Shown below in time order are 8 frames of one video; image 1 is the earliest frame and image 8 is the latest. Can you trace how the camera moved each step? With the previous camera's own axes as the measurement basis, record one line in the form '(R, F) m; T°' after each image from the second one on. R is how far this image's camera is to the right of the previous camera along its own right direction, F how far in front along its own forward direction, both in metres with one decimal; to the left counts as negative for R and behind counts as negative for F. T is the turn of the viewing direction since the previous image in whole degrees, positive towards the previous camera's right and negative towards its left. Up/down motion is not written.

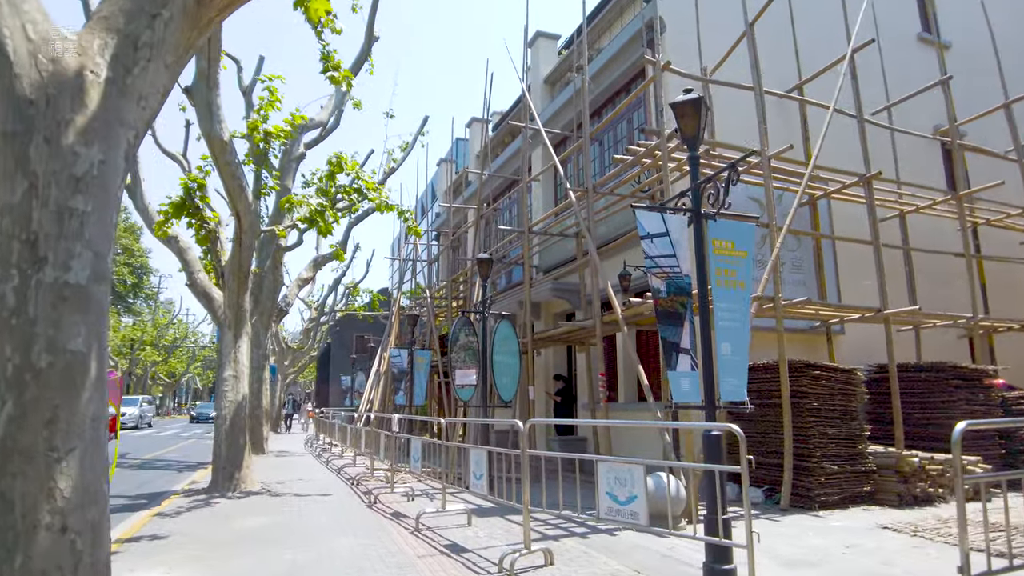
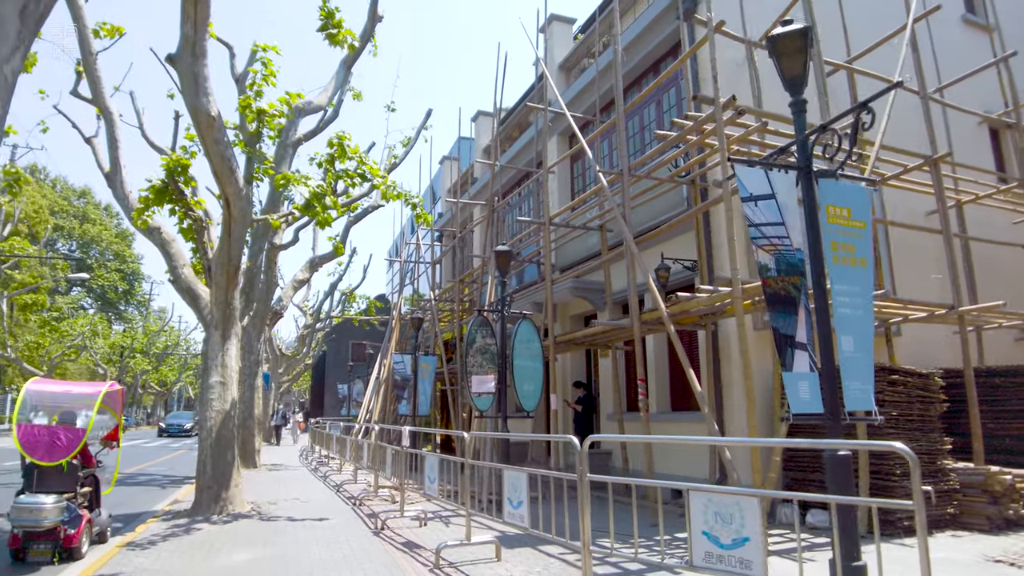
(-0.4, +1.2) m; 0°
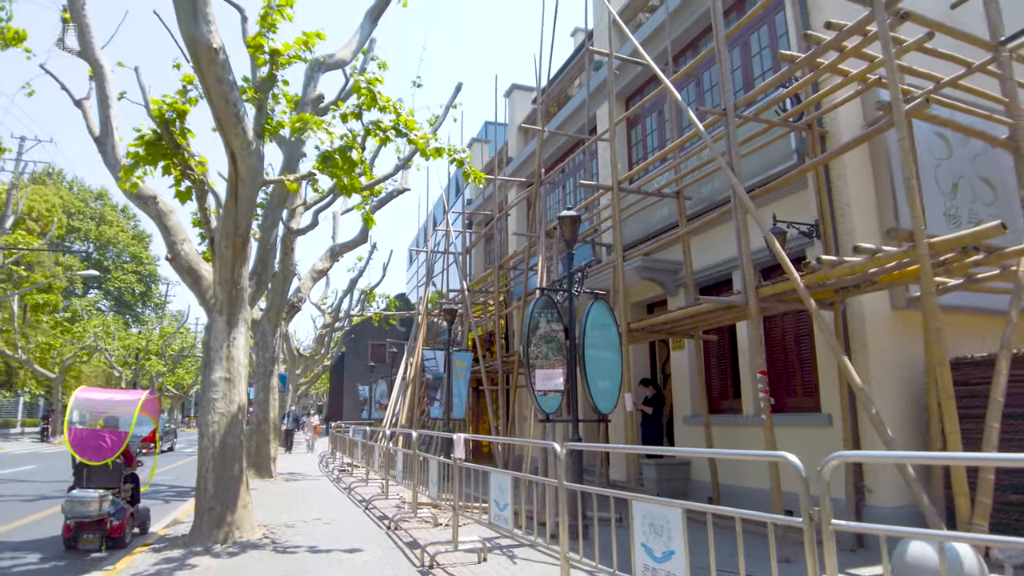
(-0.6, +1.9) m; -1°
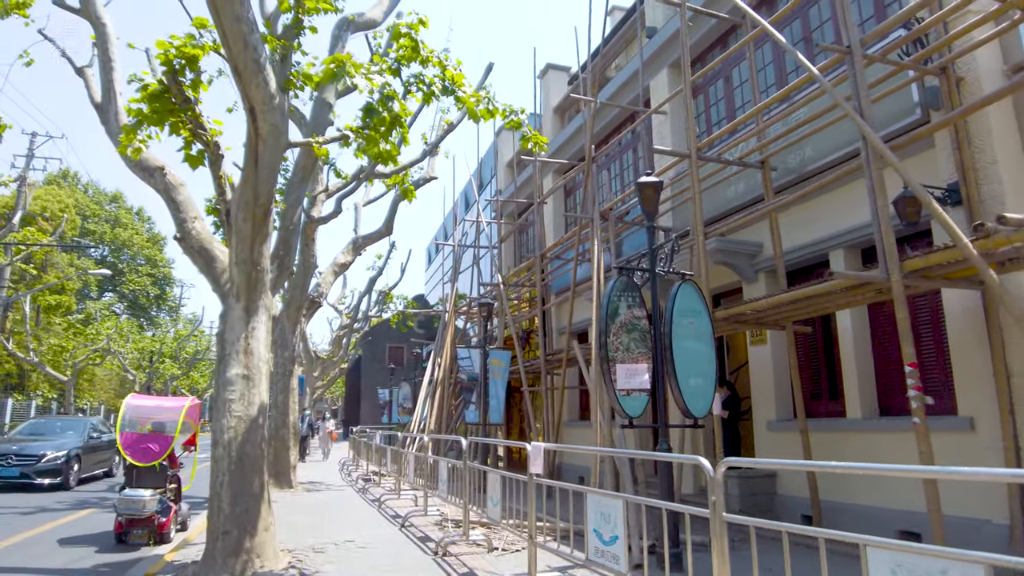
(-0.6, +1.3) m; -1°
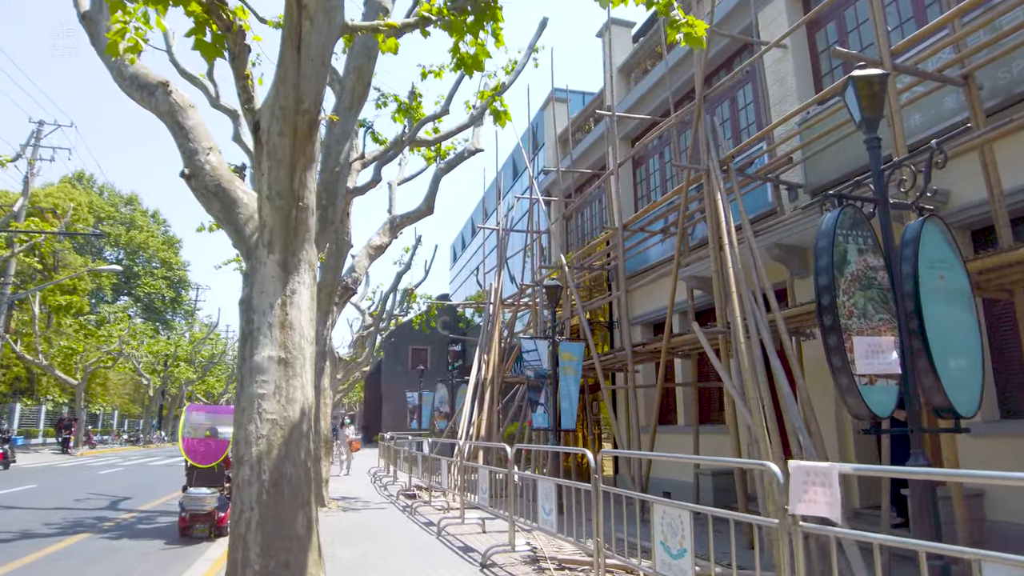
(-1.0, +2.1) m; -1°
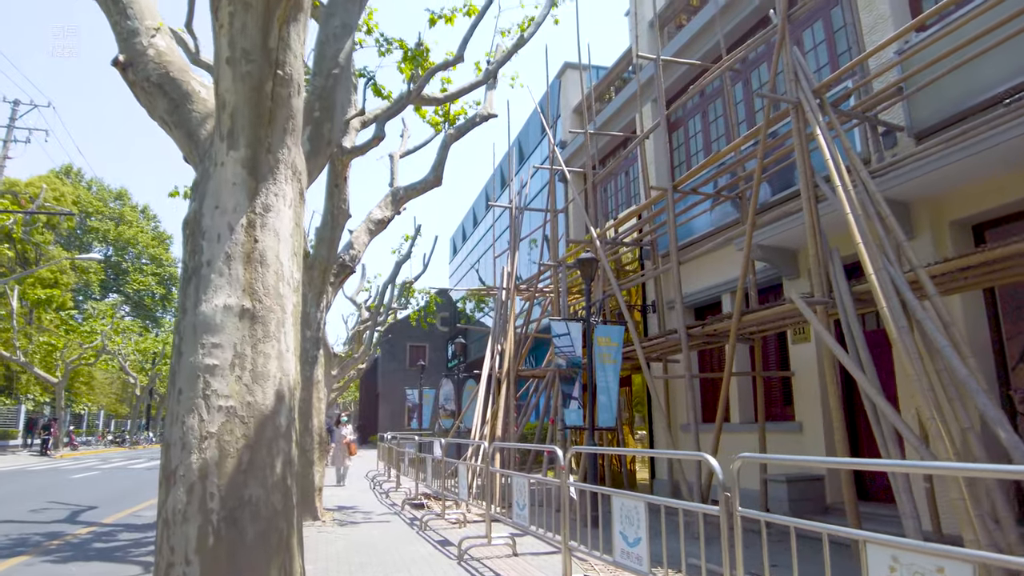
(-0.4, +1.6) m; 0°
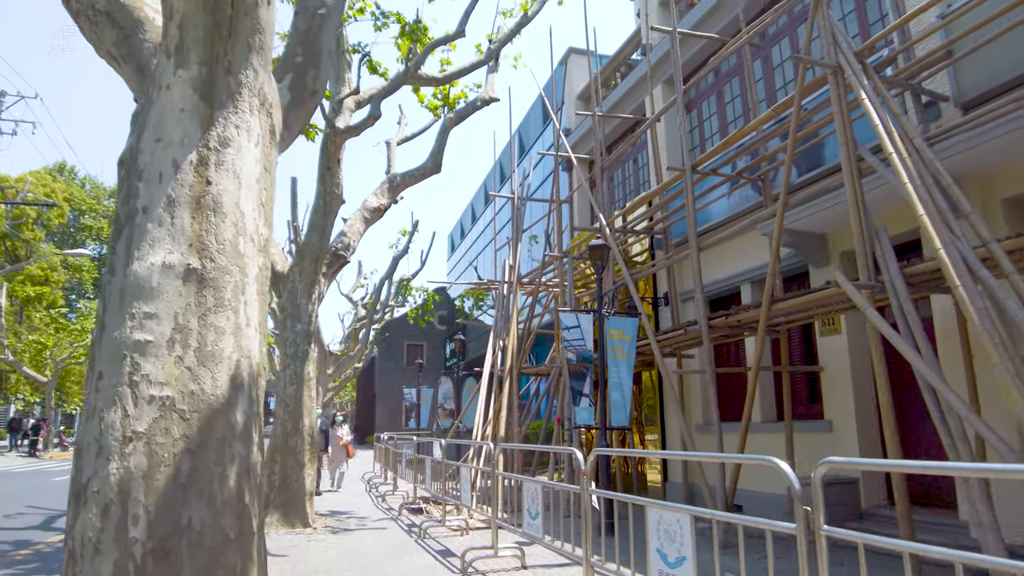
(-0.1, +0.6) m; 0°
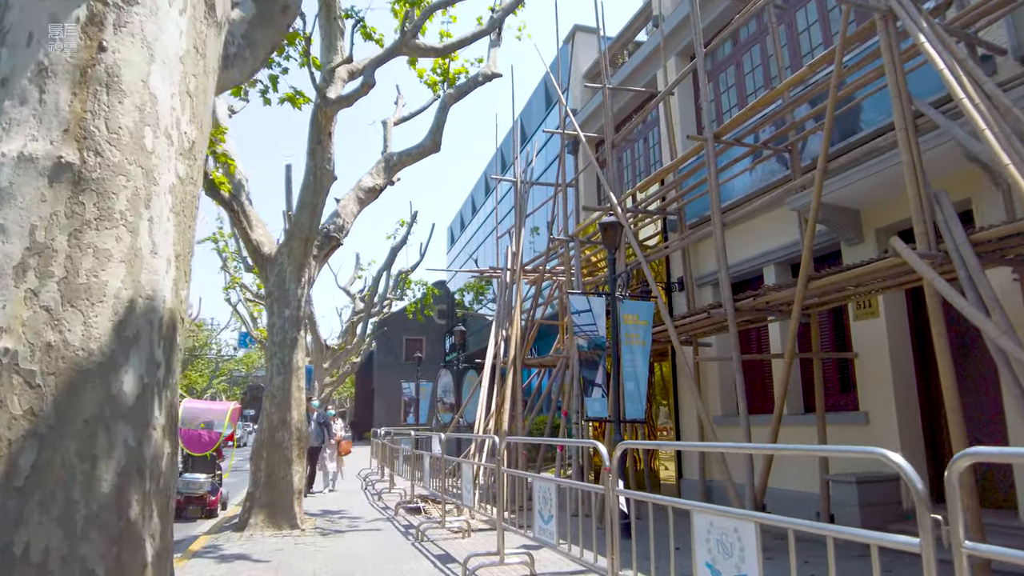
(-0.1, +0.7) m; 0°
